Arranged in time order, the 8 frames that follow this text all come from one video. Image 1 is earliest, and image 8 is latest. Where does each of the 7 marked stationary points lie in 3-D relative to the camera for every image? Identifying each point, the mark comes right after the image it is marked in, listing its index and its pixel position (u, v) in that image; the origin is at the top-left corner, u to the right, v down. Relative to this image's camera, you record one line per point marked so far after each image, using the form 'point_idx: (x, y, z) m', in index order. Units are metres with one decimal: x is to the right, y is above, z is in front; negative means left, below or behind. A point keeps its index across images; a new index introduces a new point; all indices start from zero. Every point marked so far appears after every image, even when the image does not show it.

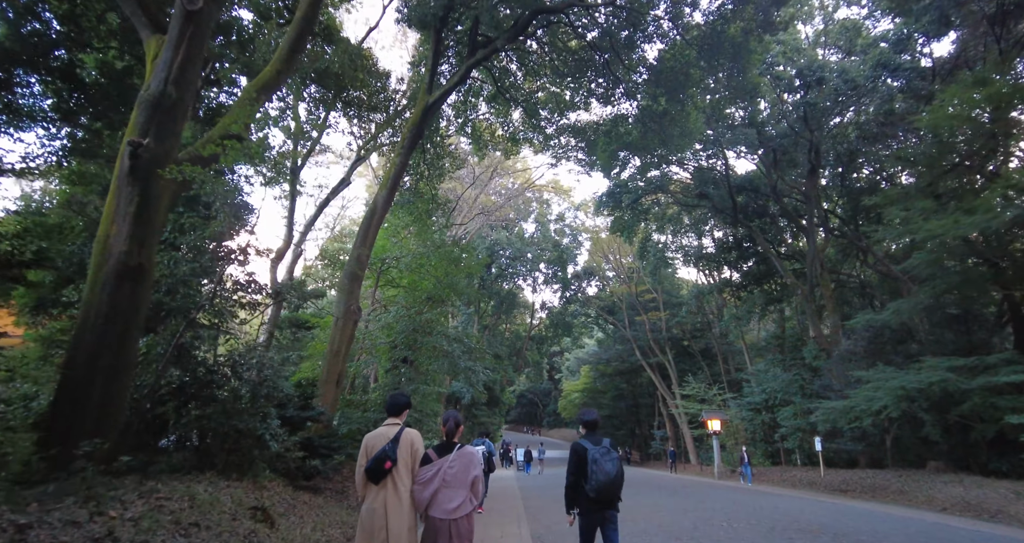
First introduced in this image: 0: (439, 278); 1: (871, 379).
0: (-2.2, -0.2, +14.8) m
1: (+10.3, -3.1, +14.7) m
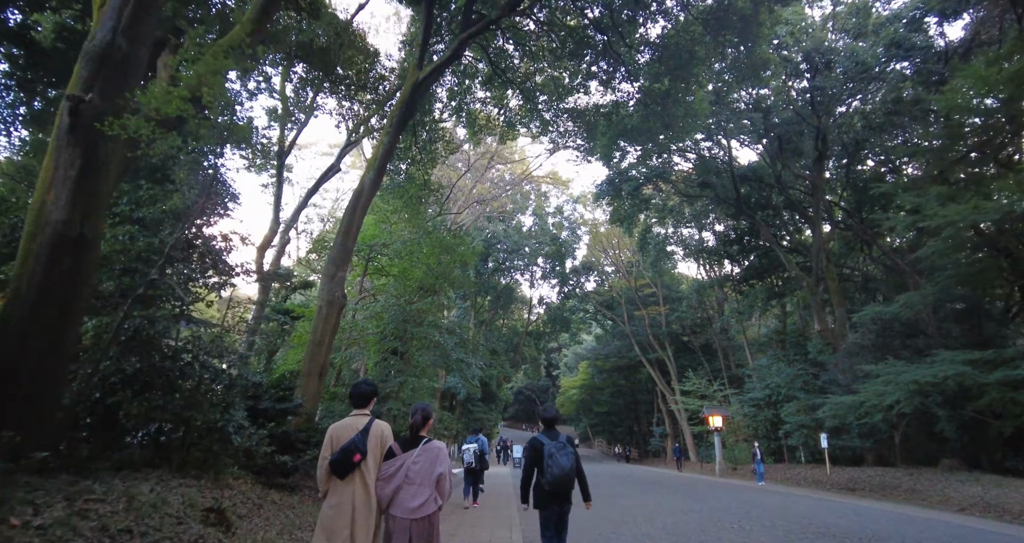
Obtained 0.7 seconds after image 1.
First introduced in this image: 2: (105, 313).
0: (-2.3, +0.2, +14.2) m
1: (+10.2, -2.8, +14.1) m
2: (-4.5, -0.5, +5.7) m
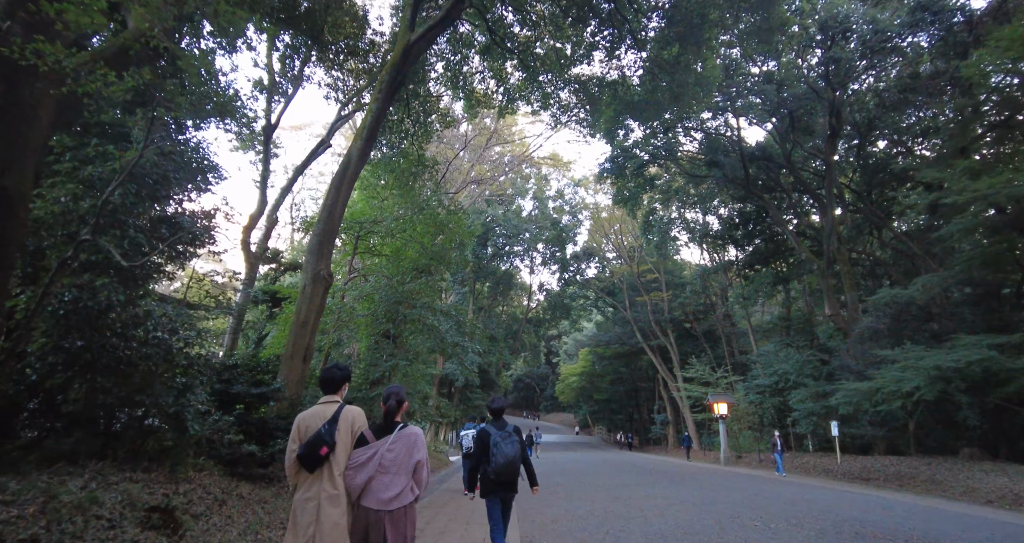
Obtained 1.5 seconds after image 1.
0: (-2.3, +0.7, +13.4) m
1: (+10.2, -2.3, +13.4) m
2: (-4.6, -0.1, +5.0) m
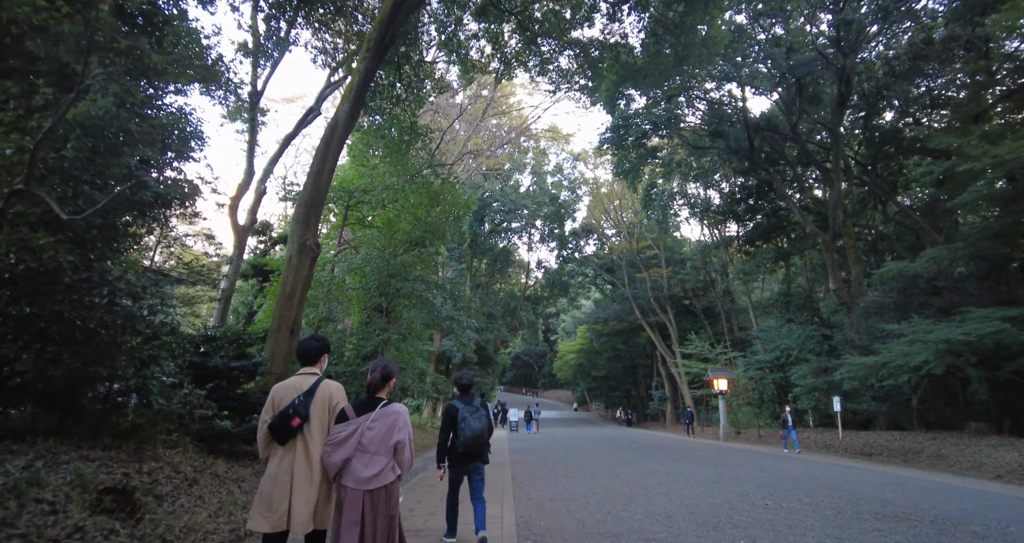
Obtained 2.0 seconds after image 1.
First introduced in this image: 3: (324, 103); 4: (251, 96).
0: (-2.4, +1.4, +12.9) m
1: (+10.1, -1.5, +13.1) m
2: (-4.6, +0.2, +4.5) m
3: (-6.1, +5.4, +16.4) m
4: (-7.7, +5.2, +15.1) m
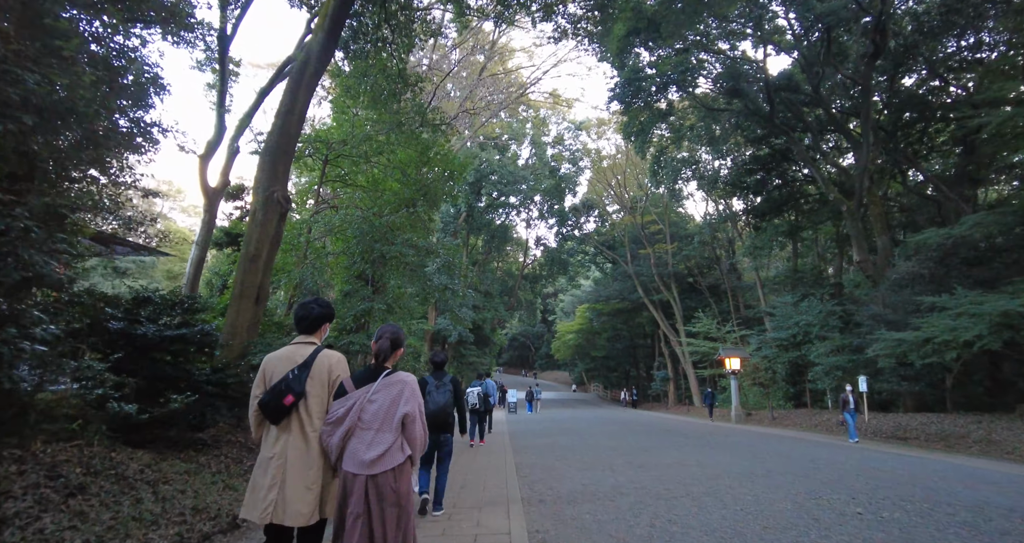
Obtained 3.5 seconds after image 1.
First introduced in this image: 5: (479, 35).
0: (-2.4, +2.2, +11.4) m
1: (+10.1, -0.8, +11.8) m
2: (-4.5, +0.7, +3.0) m
3: (-6.0, +6.3, +14.8) m
4: (-7.7, +6.1, +13.5) m
5: (-1.3, +9.1, +19.7) m
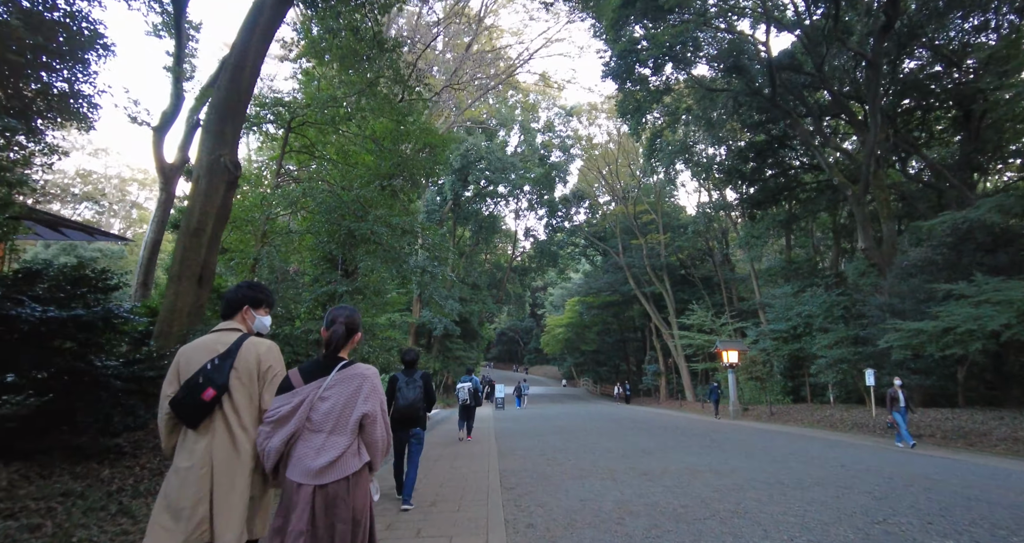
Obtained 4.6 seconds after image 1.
0: (-2.6, +2.5, +10.3) m
1: (+9.8, -0.4, +10.9) m
2: (-4.6, +1.0, +1.9) m
3: (-6.4, +6.7, +13.5) m
4: (-8.0, +6.5, +12.2) m
5: (-1.7, +9.5, +18.5) m
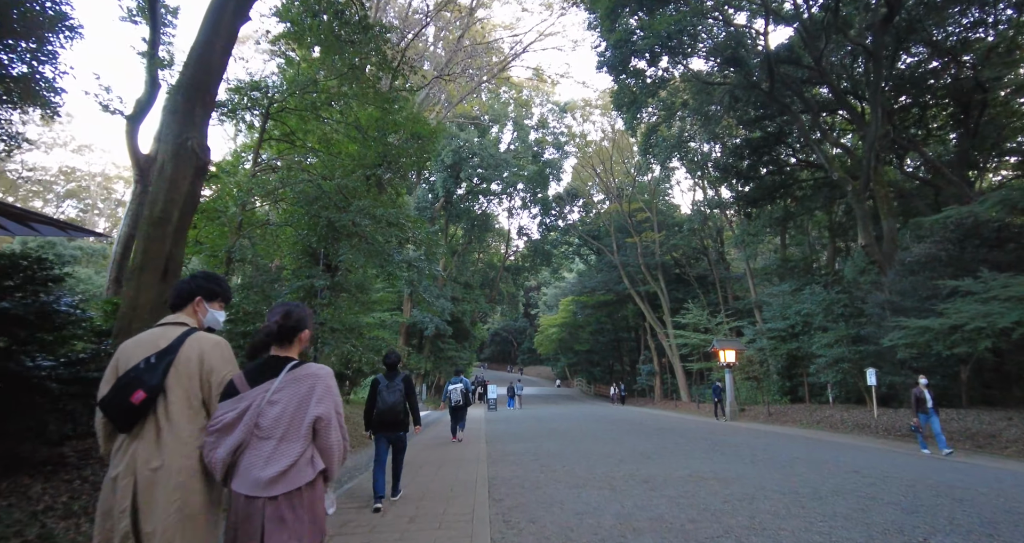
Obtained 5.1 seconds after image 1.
0: (-2.8, +2.6, +9.8) m
1: (+9.6, -0.3, +10.6) m
2: (-4.7, +1.1, +1.3) m
3: (-6.6, +6.8, +12.9) m
4: (-8.2, +6.5, +11.6) m
5: (-2.0, +9.6, +18.0) m
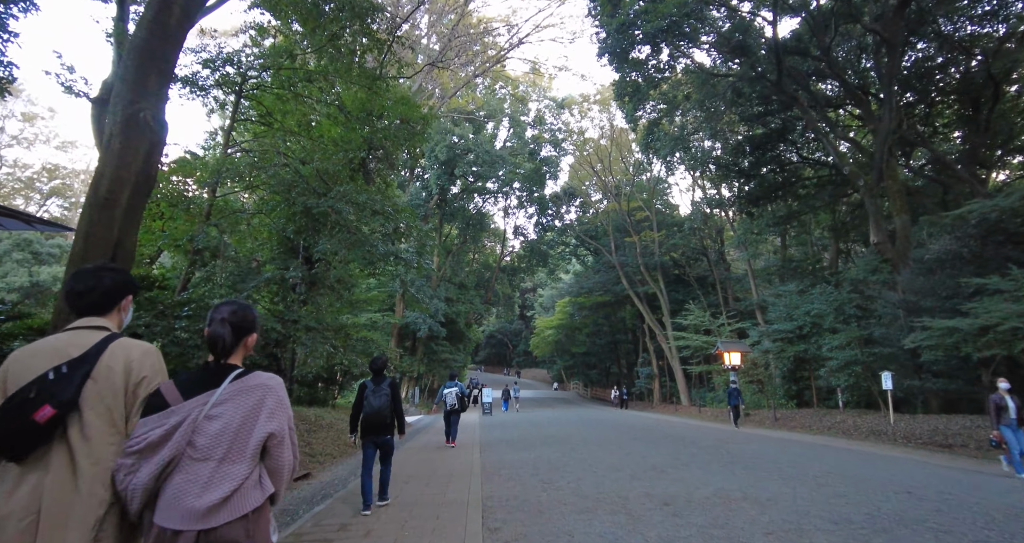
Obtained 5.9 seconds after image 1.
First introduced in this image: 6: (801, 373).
0: (-2.8, +2.7, +9.0) m
1: (+9.6, -0.3, +9.9) m
2: (-4.7, +1.2, +0.5) m
3: (-6.6, +6.9, +12.1) m
4: (-8.3, +6.6, +10.8) m
5: (-2.1, +9.6, +17.2) m
6: (+11.0, -3.9, +19.6) m
